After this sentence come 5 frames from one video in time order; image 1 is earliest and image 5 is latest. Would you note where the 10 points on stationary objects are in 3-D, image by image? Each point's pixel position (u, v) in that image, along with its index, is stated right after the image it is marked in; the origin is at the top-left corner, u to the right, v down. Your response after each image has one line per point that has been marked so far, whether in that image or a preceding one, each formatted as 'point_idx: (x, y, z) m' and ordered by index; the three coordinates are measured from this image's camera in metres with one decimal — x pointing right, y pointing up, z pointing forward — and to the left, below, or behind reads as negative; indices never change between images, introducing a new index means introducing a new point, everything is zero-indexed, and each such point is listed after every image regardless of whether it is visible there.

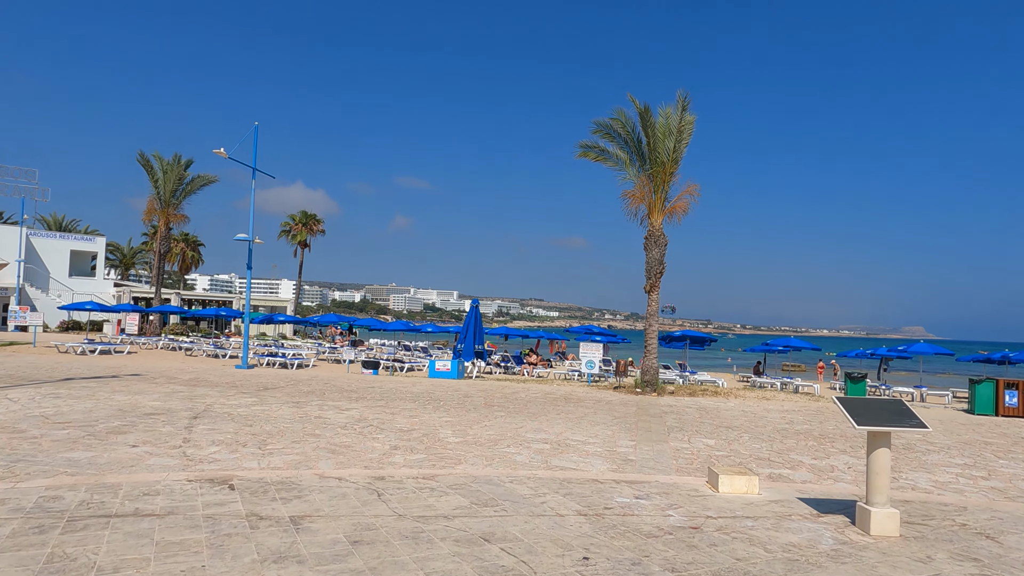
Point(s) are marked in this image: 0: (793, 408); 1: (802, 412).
0: (+6.5, -2.8, +15.3) m
1: (+6.4, -2.7, +14.6) m
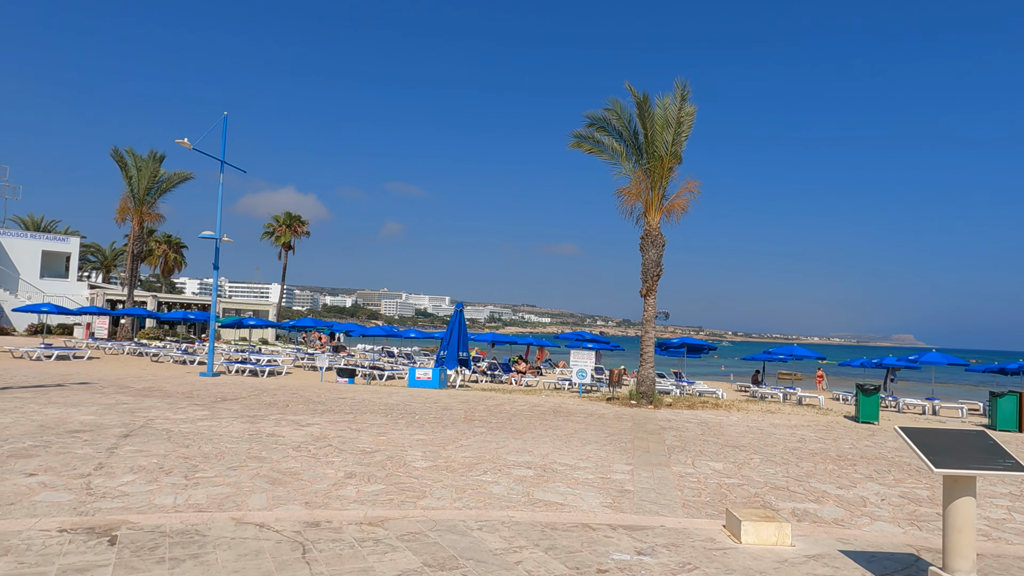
0: (+6.1, -2.9, +14.1) m
1: (+6.0, -2.8, +13.4) m
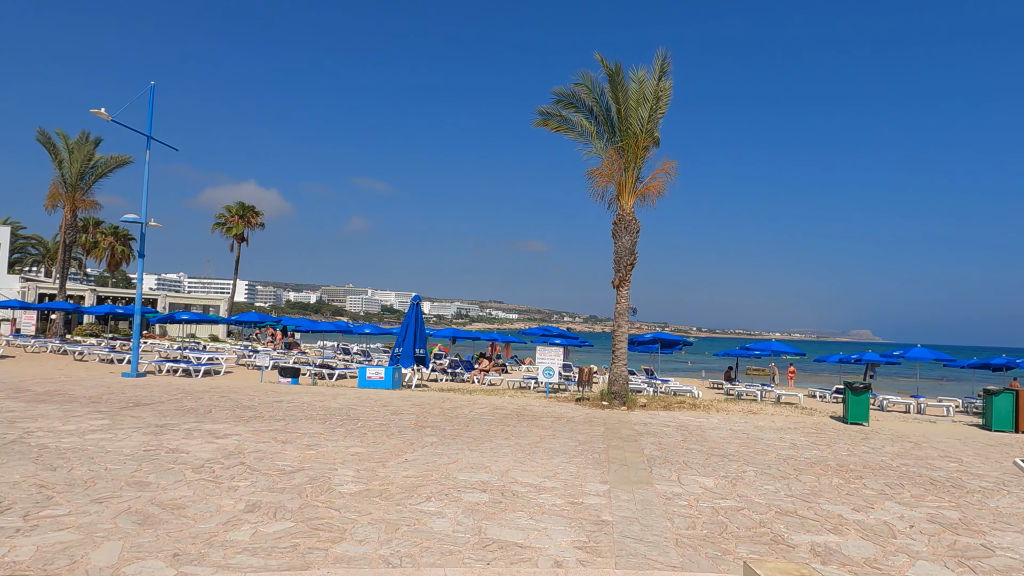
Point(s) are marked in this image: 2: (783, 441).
0: (+5.3, -2.7, +12.9) m
1: (+5.3, -2.6, +12.2) m
2: (+4.4, -2.5, +10.9) m
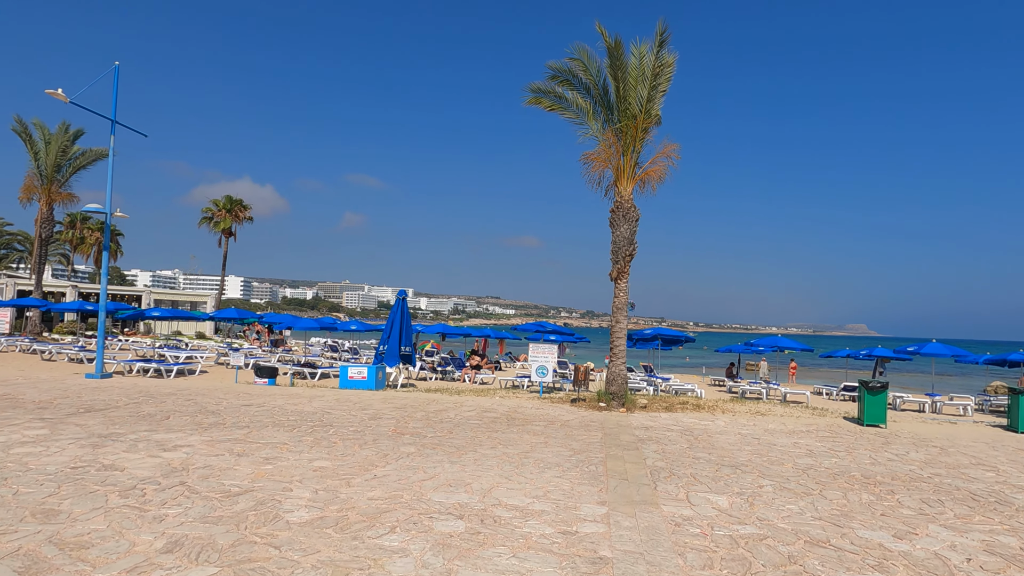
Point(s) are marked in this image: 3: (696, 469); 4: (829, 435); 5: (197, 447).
0: (+5.2, -2.5, +11.9) m
1: (+5.1, -2.5, +11.3) m
2: (+4.3, -2.4, +9.9) m
3: (+2.2, -2.2, +8.0) m
4: (+5.4, -2.5, +11.3) m
5: (-3.8, -1.9, +8.0) m
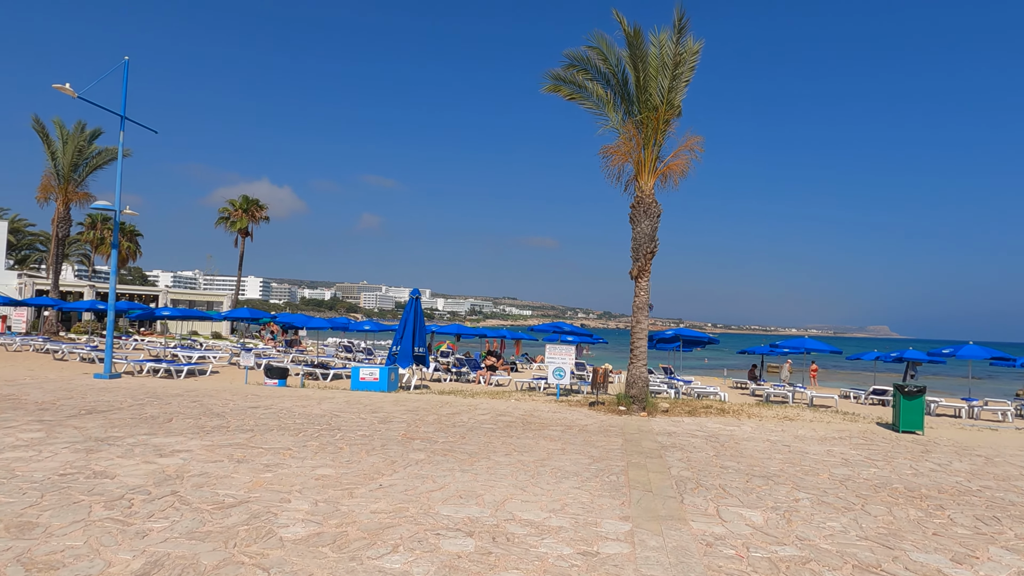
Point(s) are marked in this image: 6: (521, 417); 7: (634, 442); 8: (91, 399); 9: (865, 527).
0: (+5.4, -2.5, +11.3) m
1: (+5.4, -2.5, +10.6) m
2: (+4.5, -2.3, +9.3) m
3: (+2.4, -2.1, +7.4) m
4: (+5.6, -2.5, +10.7) m
5: (-3.6, -1.9, +7.6) m
6: (+0.2, -2.2, +11.4) m
7: (+1.8, -2.2, +9.5) m
8: (-7.1, -1.9, +11.3) m
9: (+3.1, -2.1, +5.8) m
